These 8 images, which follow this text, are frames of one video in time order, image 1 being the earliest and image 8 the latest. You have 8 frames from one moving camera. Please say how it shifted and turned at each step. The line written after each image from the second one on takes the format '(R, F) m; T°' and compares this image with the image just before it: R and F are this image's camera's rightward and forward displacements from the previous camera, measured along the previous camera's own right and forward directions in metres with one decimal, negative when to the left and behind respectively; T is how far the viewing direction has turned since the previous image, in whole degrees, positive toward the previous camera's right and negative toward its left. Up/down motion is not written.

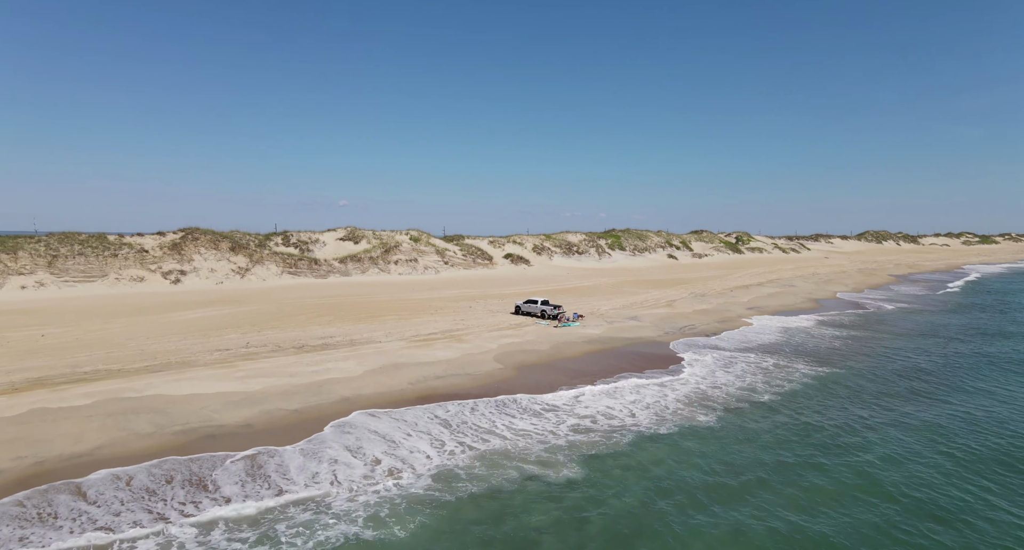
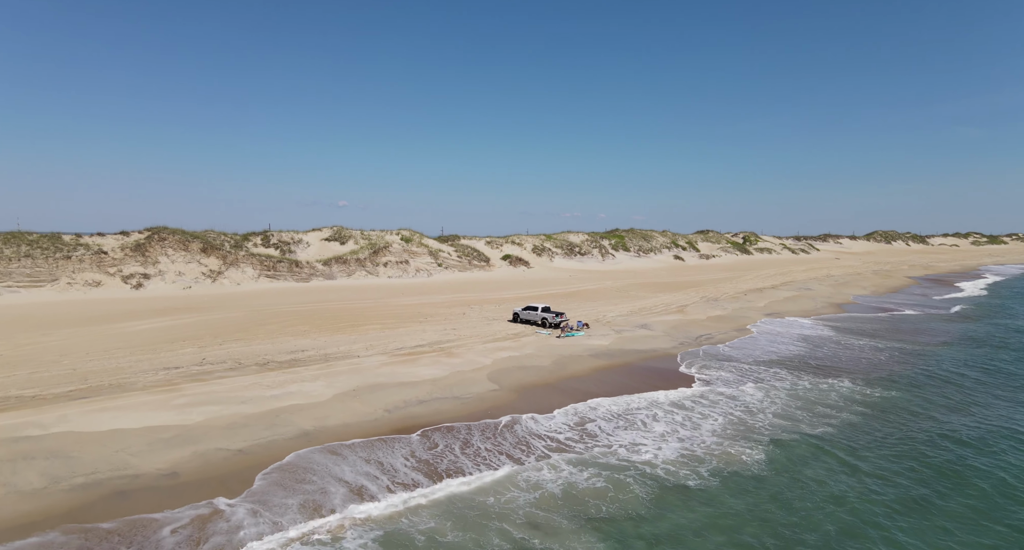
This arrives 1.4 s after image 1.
(+0.1, +2.8) m; 0°
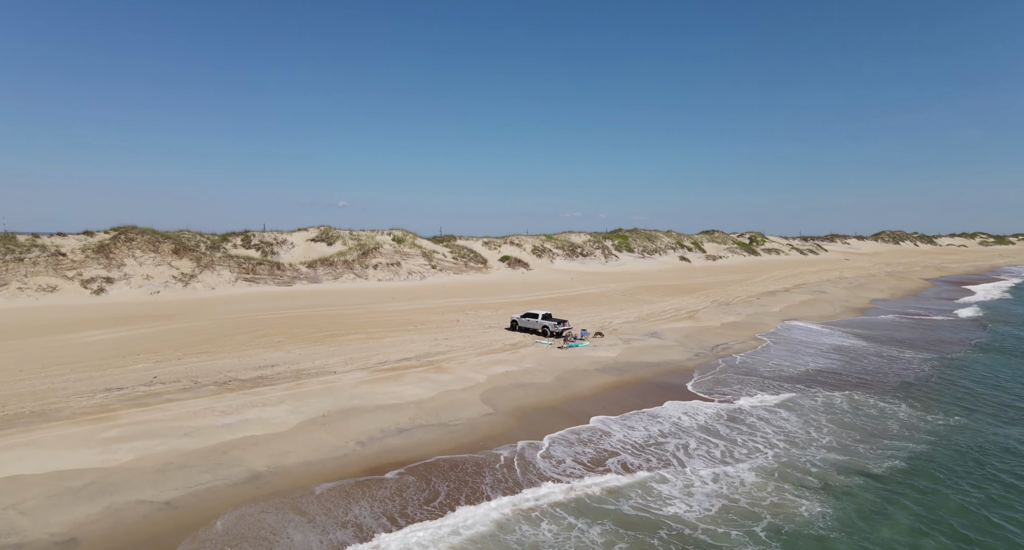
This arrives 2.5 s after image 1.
(+0.1, +2.4) m; 0°
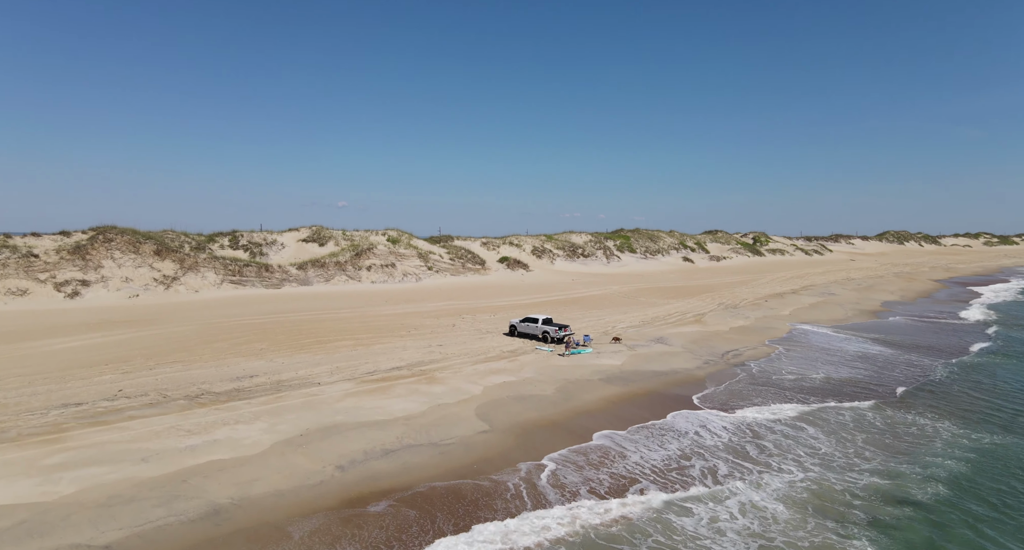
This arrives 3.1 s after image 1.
(+0.1, +1.3) m; 0°
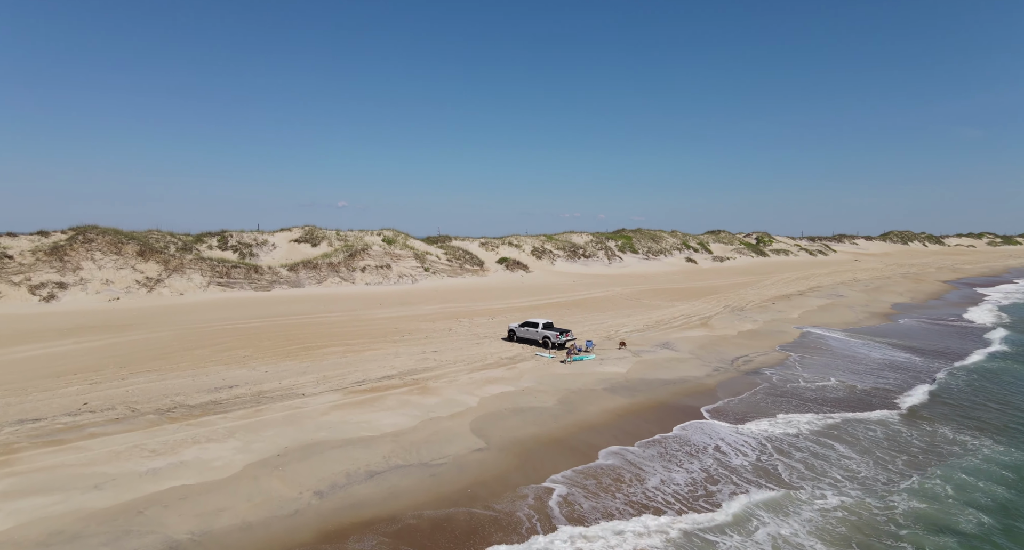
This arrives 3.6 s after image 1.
(0.0, +1.1) m; 0°
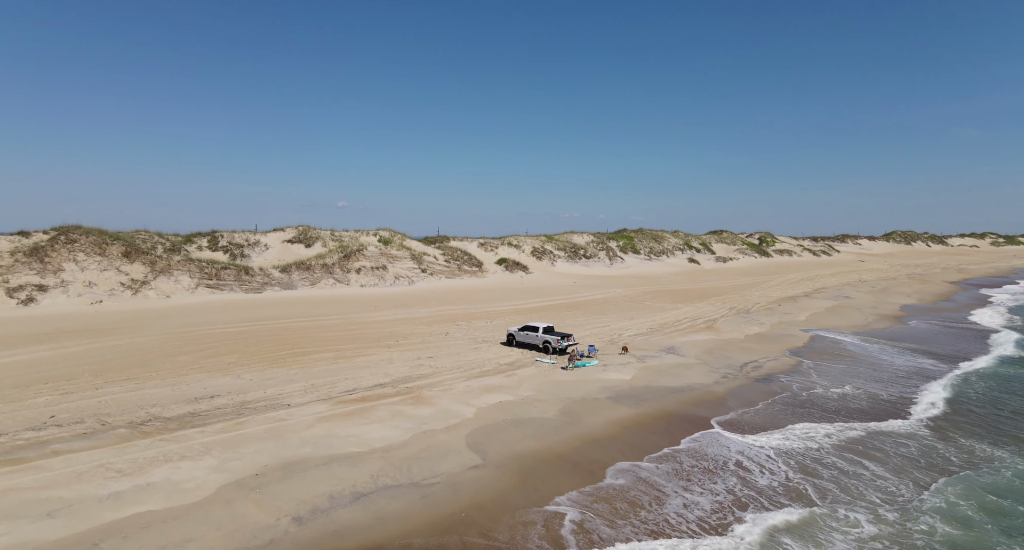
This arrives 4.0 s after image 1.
(0.0, +0.9) m; 0°
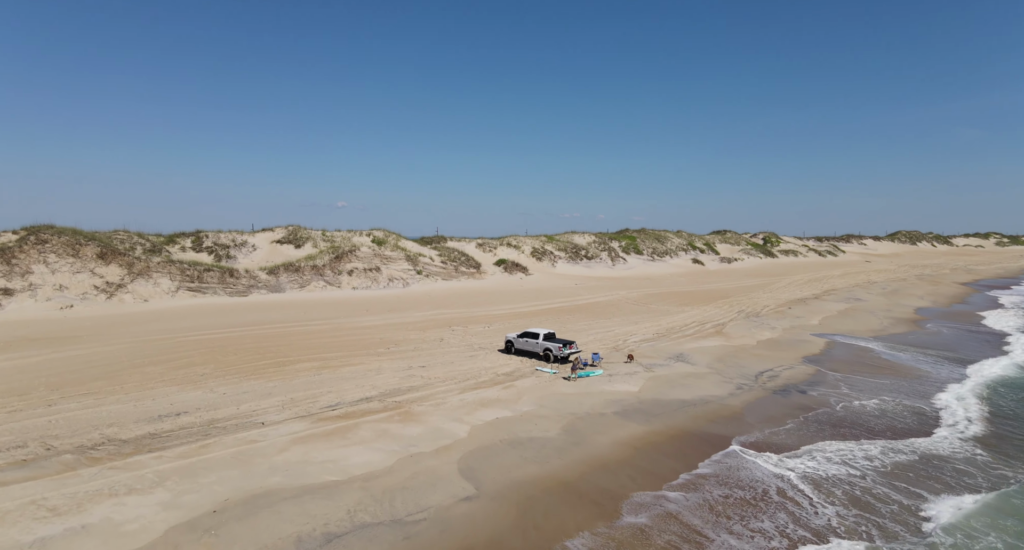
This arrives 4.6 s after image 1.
(+0.1, +1.4) m; 0°
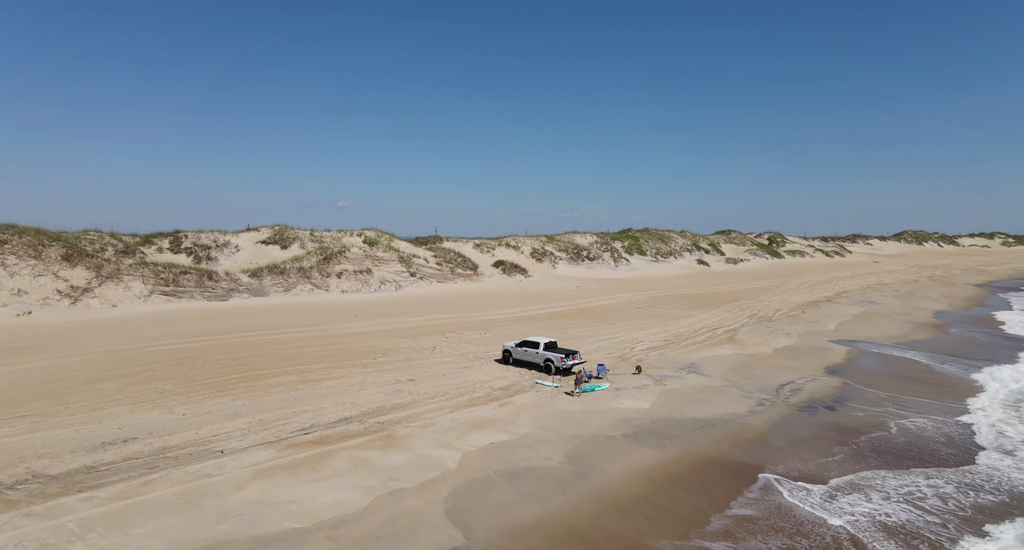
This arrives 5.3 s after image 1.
(+0.1, +1.7) m; 0°
